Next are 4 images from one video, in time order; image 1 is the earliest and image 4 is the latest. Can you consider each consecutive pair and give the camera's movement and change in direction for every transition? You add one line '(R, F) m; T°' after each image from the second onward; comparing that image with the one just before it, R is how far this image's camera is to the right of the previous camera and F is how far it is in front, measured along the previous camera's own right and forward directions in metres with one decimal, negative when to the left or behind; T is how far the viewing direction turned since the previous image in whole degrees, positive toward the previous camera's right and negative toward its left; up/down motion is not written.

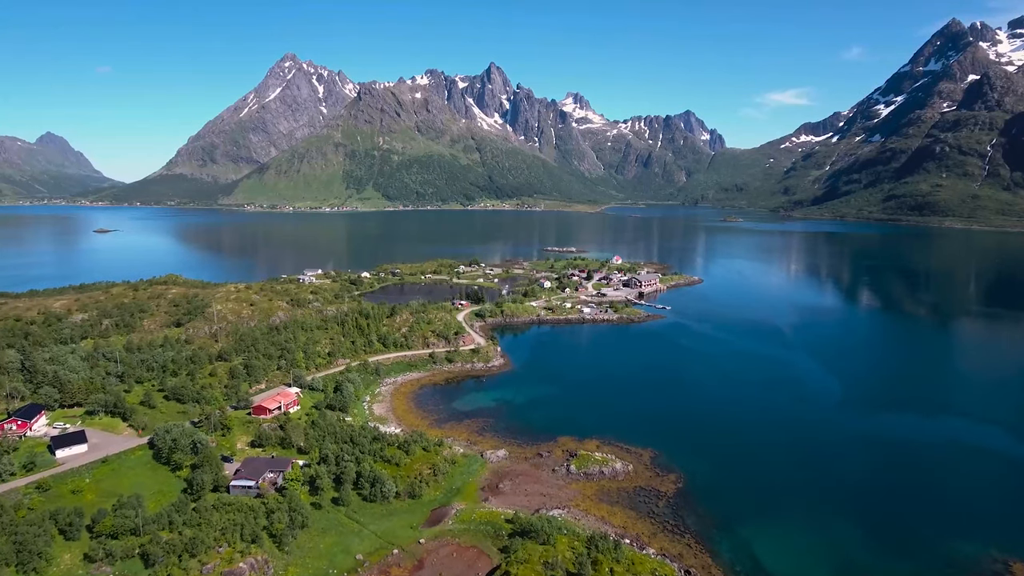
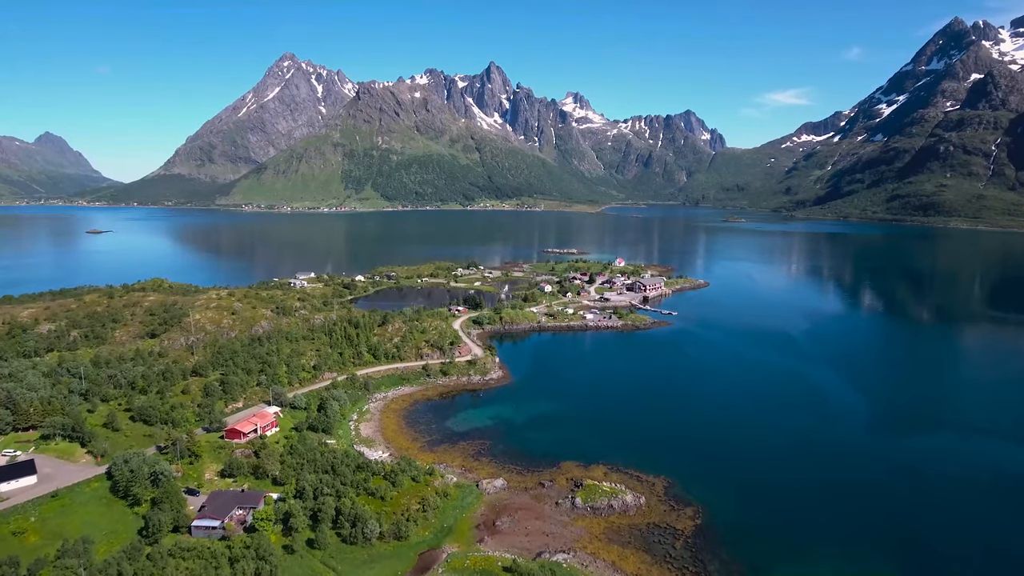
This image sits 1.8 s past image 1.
(+0.1, +4.1) m; 0°
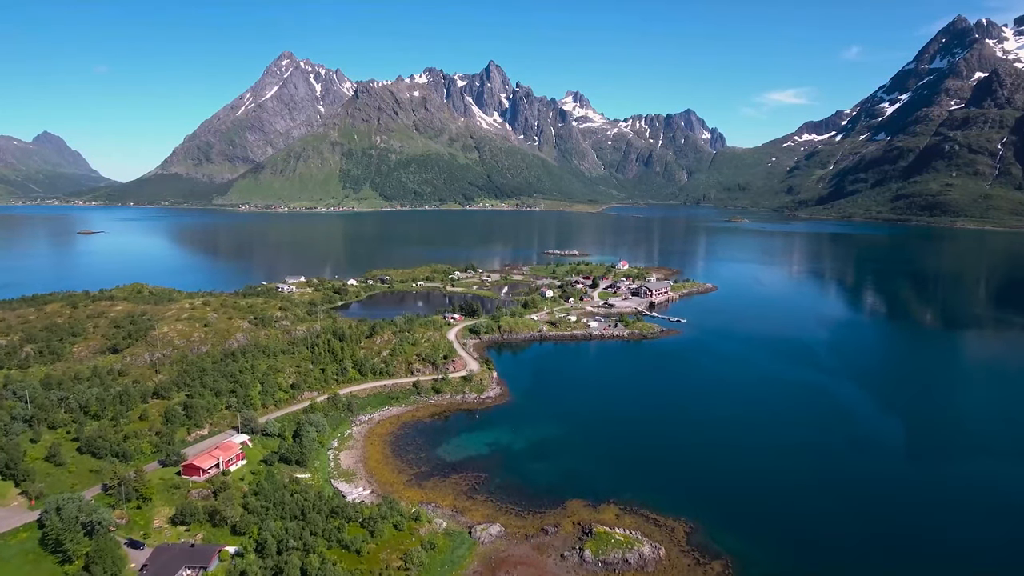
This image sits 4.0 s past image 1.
(+0.1, +5.1) m; 0°
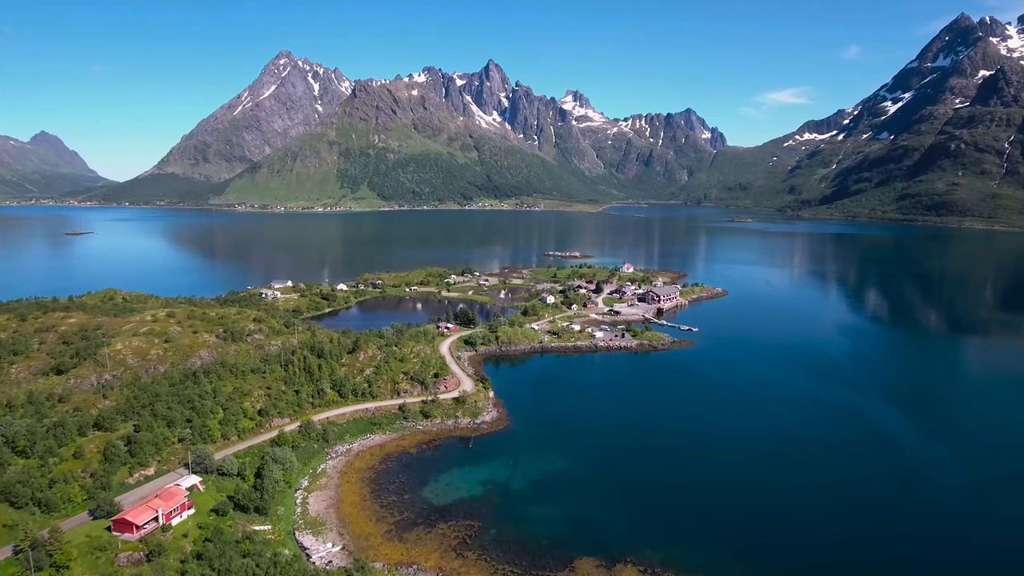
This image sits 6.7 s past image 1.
(+0.1, +6.0) m; 0°
